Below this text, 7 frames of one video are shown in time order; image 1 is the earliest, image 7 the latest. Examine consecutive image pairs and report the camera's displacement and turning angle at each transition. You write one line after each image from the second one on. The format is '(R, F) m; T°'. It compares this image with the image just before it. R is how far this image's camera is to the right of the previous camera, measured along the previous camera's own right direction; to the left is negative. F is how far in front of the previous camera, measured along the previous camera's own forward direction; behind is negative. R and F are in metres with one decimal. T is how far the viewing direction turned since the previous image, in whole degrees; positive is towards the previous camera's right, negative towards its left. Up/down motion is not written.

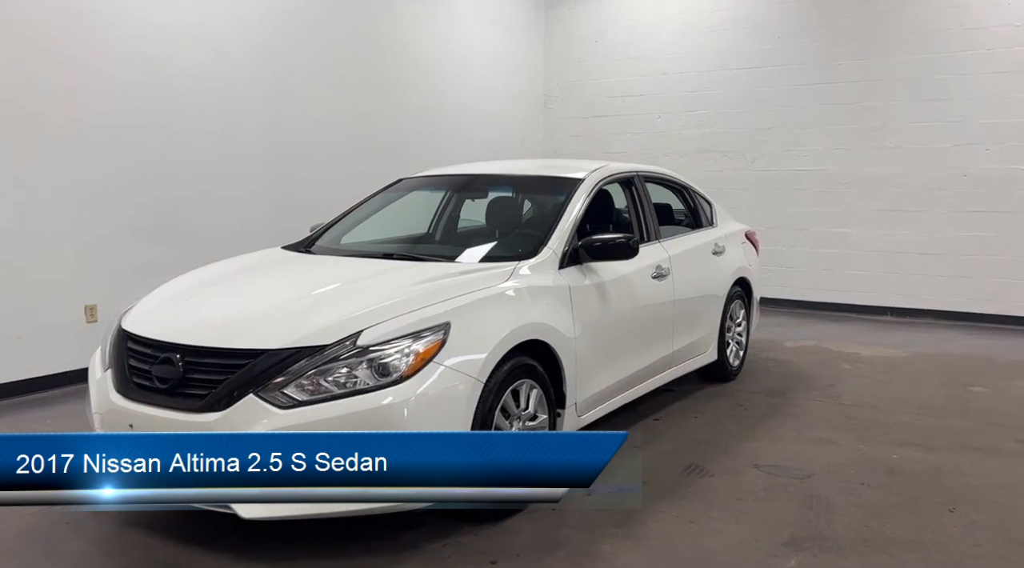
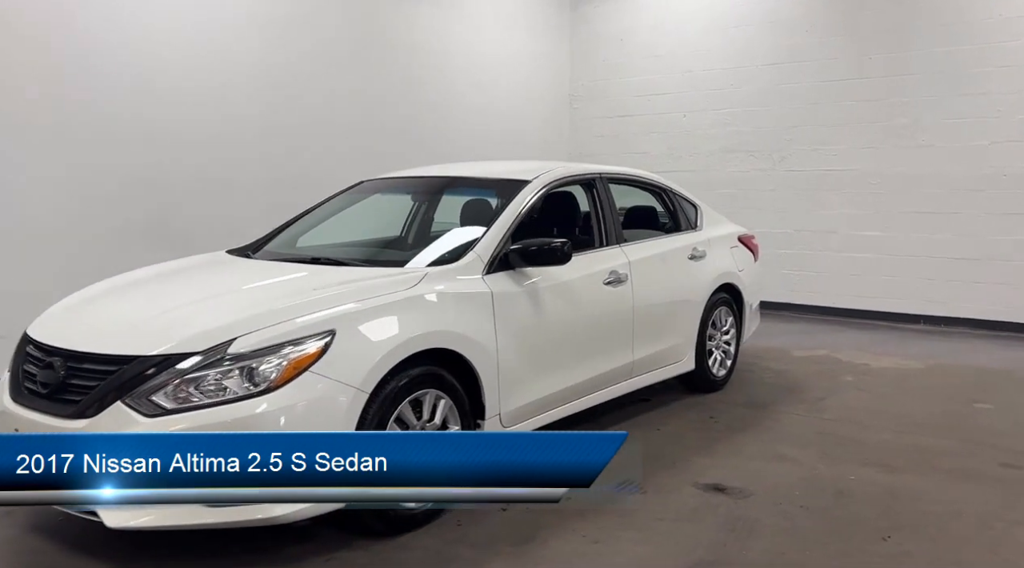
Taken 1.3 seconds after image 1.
(+0.6, +0.1) m; -5°
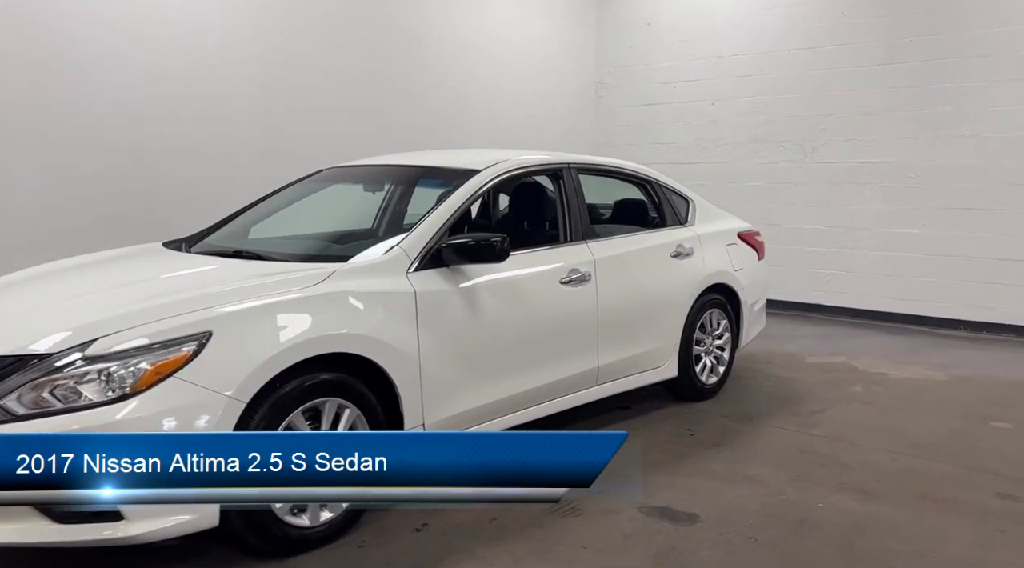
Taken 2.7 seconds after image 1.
(+0.5, +0.3) m; -4°
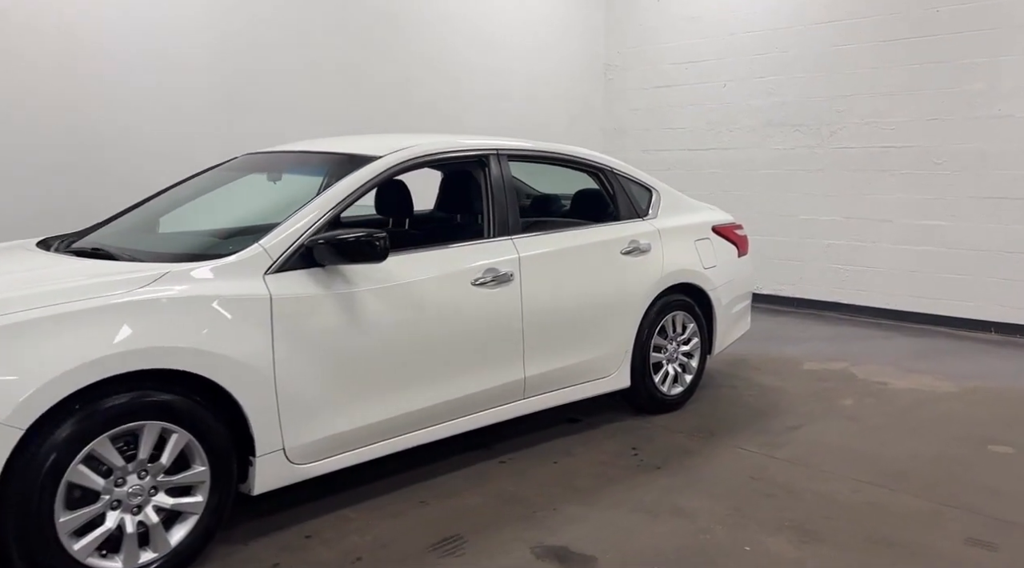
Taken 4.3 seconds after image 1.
(+0.6, +0.4) m; -4°
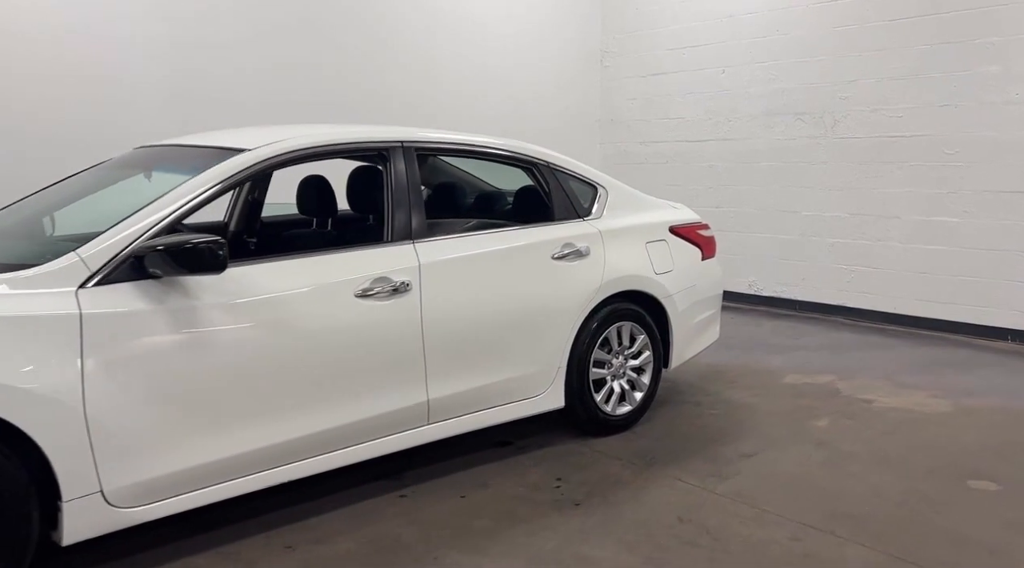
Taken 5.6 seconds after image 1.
(+0.5, +0.4) m; -3°
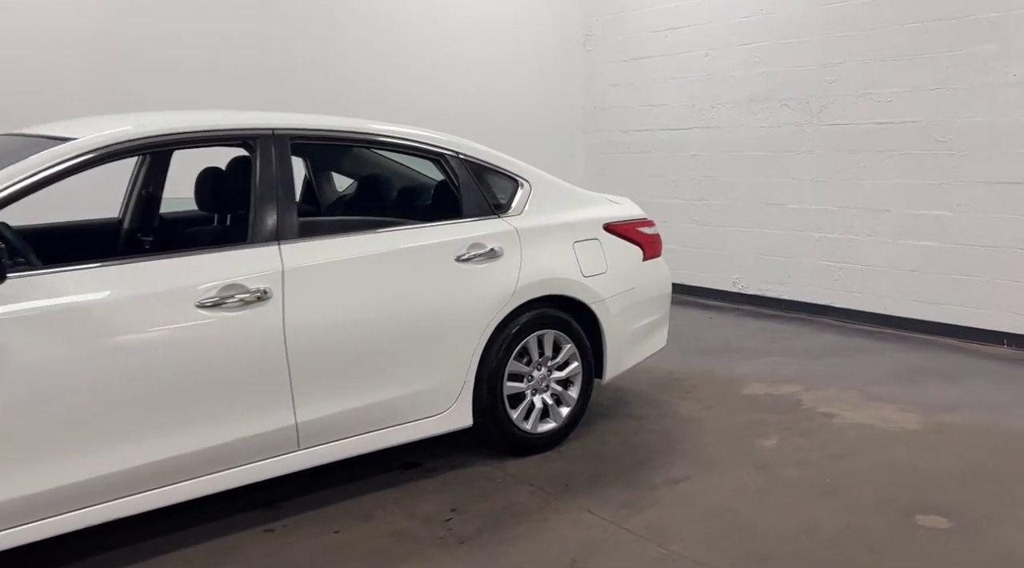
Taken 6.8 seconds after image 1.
(+0.5, +0.4) m; -2°
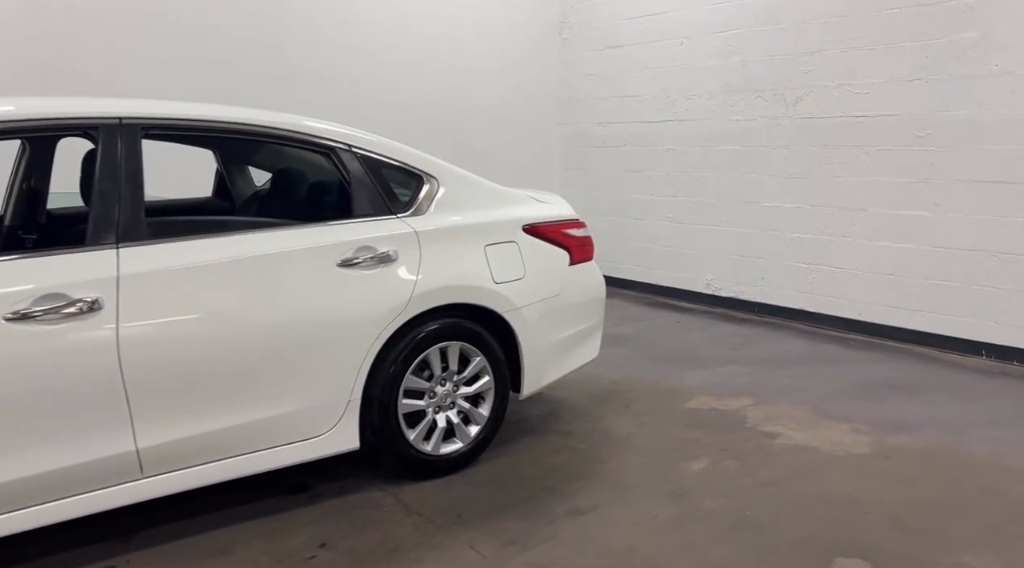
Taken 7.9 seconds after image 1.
(+0.4, +0.3) m; -1°
